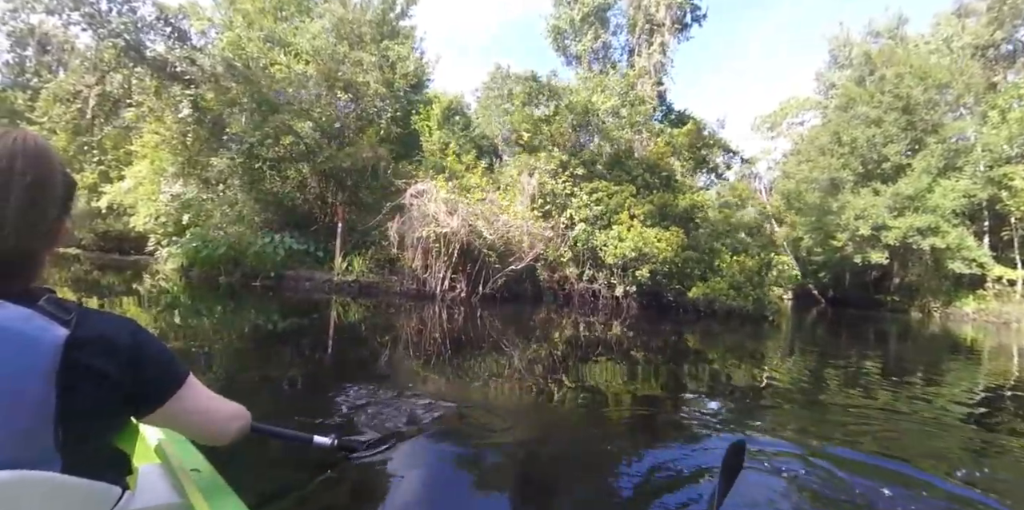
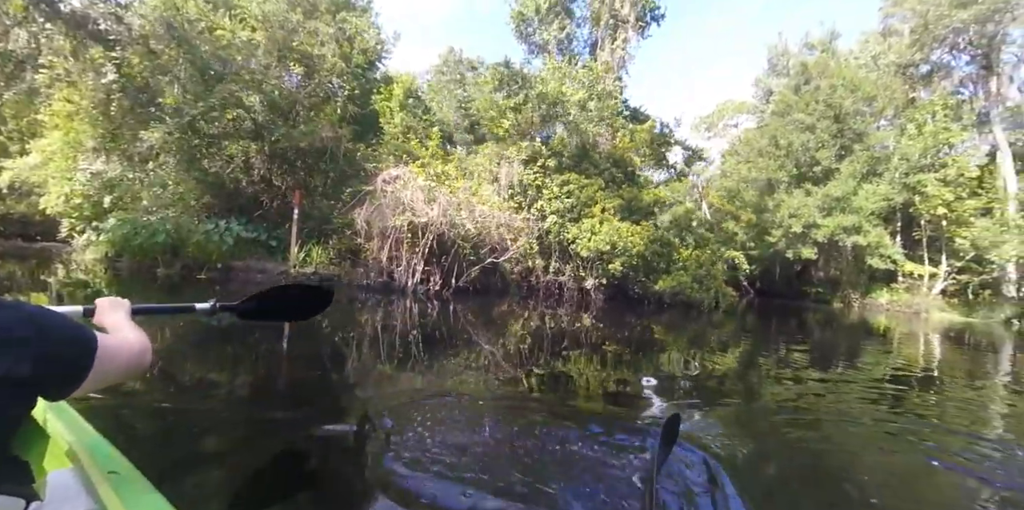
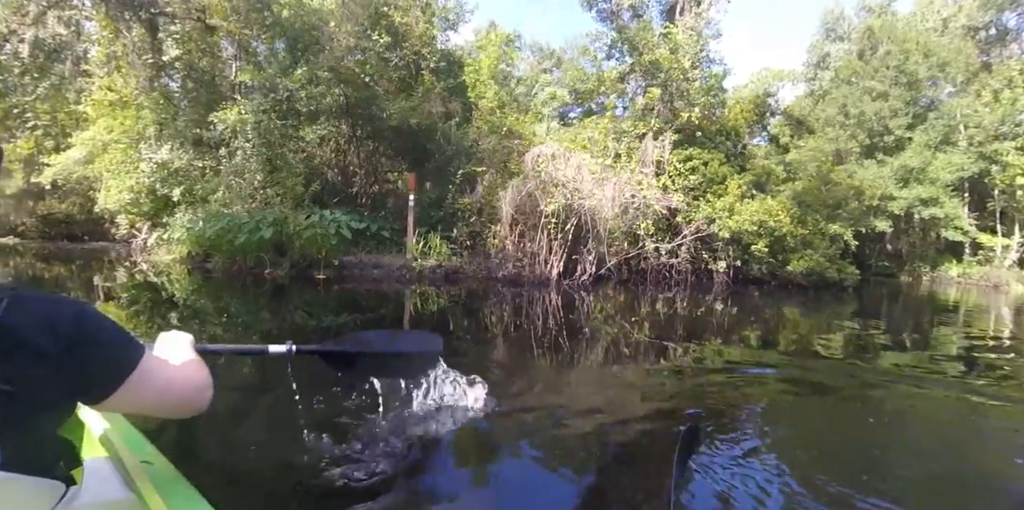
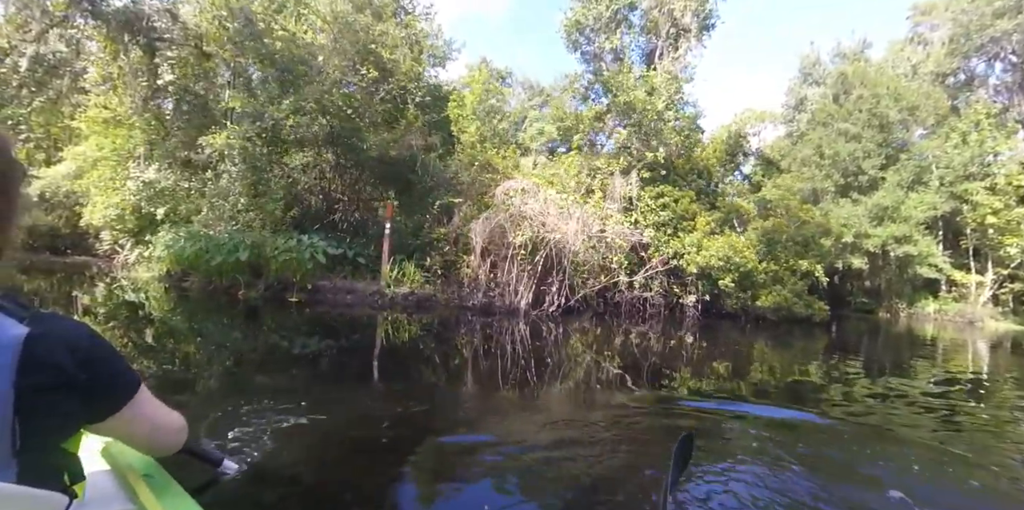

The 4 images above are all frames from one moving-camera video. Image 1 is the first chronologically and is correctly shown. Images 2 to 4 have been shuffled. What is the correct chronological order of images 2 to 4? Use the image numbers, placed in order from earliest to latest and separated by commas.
2, 4, 3
